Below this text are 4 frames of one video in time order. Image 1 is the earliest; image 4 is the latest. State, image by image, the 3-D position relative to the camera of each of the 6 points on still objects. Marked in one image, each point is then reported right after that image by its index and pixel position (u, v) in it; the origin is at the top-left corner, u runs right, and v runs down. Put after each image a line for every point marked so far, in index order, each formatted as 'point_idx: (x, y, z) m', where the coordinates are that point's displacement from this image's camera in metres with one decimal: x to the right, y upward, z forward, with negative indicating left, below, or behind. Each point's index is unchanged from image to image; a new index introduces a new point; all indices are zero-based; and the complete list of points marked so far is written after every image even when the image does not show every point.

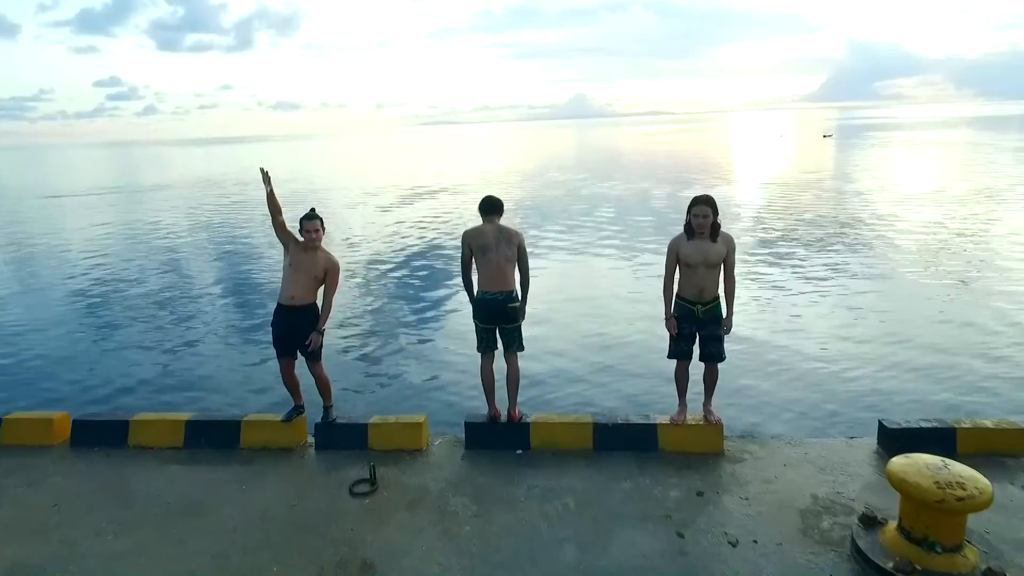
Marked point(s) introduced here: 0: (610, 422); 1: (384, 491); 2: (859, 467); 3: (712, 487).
0: (+0.9, -1.2, +7.0) m
1: (-1.1, -1.7, +6.6) m
2: (+2.9, -1.5, +6.4) m
3: (+1.6, -1.6, +6.3) m
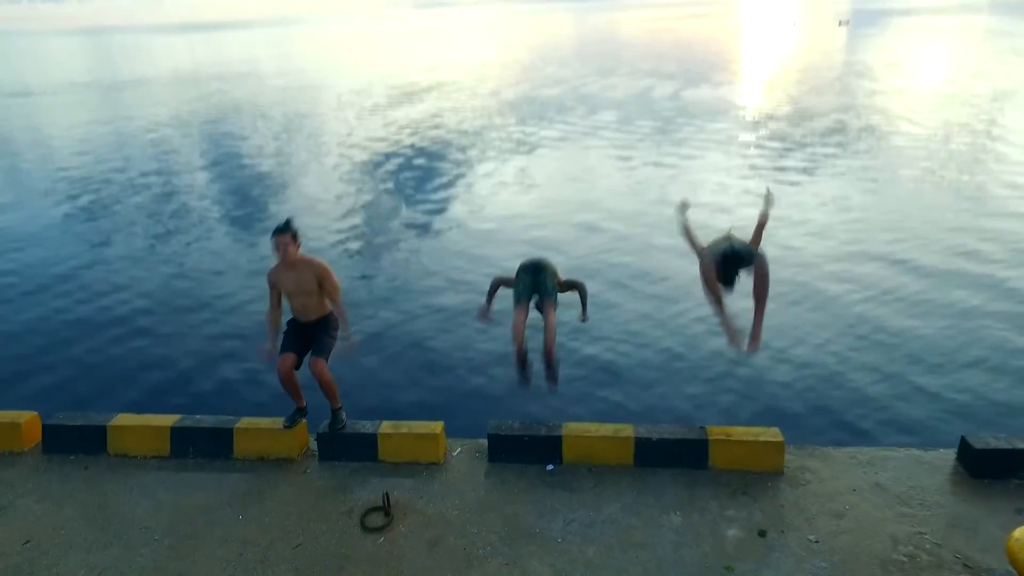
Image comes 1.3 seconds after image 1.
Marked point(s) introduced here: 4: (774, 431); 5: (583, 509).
0: (+1.1, -1.2, +6.1) m
1: (-0.8, -1.7, +5.8) m
2: (+3.1, -1.5, +5.7) m
3: (+1.8, -1.7, +5.5) m
4: (+2.0, -1.1, +6.1) m
5: (+0.5, -1.6, +5.8) m
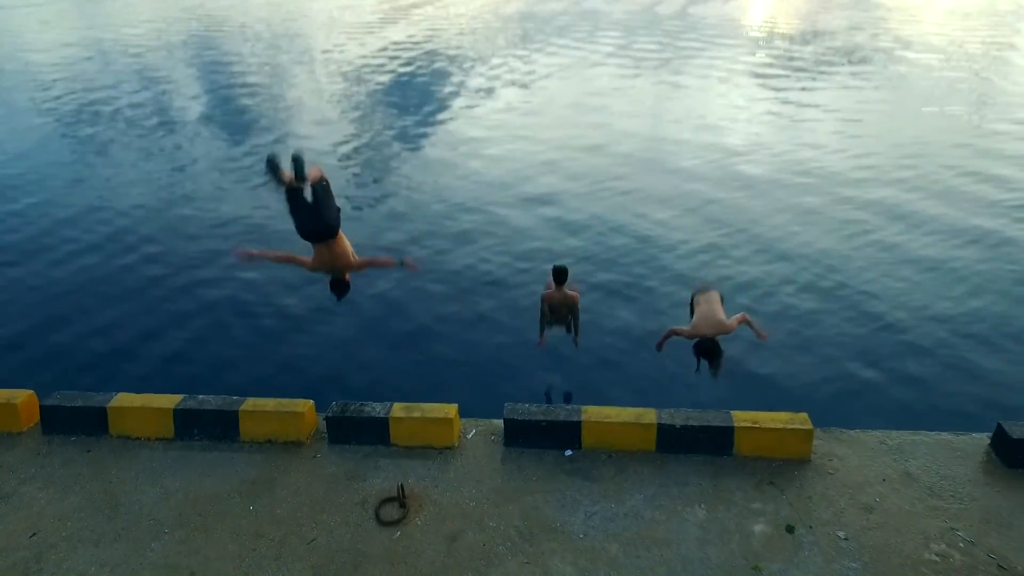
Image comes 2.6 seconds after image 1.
0: (+1.2, -1.0, +5.9) m
1: (-0.7, -1.6, +5.6) m
2: (+3.2, -1.4, +5.5) m
3: (+2.0, -1.6, +5.3) m
4: (+2.2, -1.0, +5.8) m
5: (+0.7, -1.5, +5.6) m
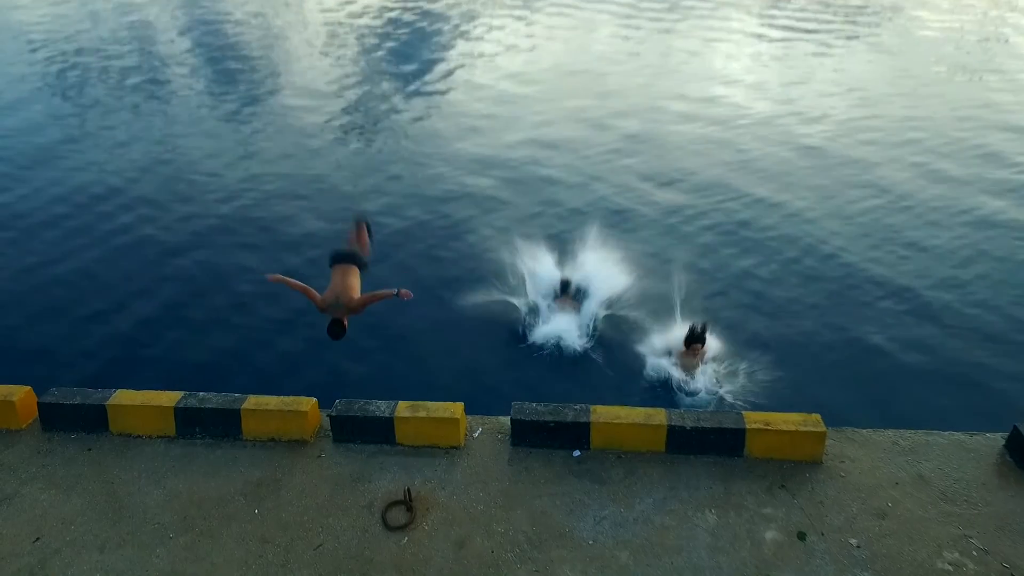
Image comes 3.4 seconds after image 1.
0: (+1.3, -1.0, +5.8) m
1: (-0.6, -1.7, +5.6) m
2: (+3.3, -1.4, +5.4) m
3: (+2.0, -1.6, +5.3) m
4: (+2.2, -1.0, +5.8) m
5: (+0.7, -1.5, +5.5) m
